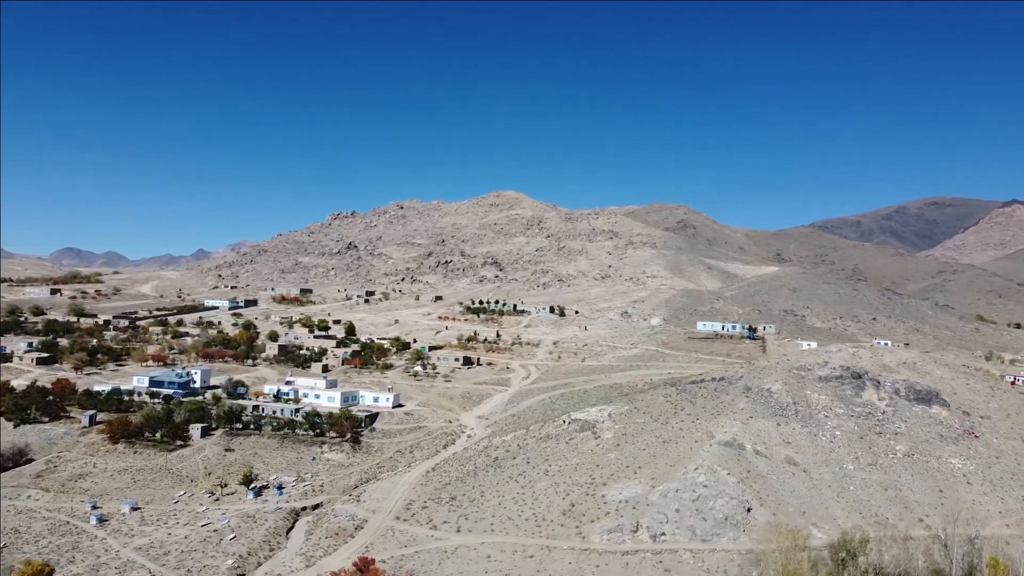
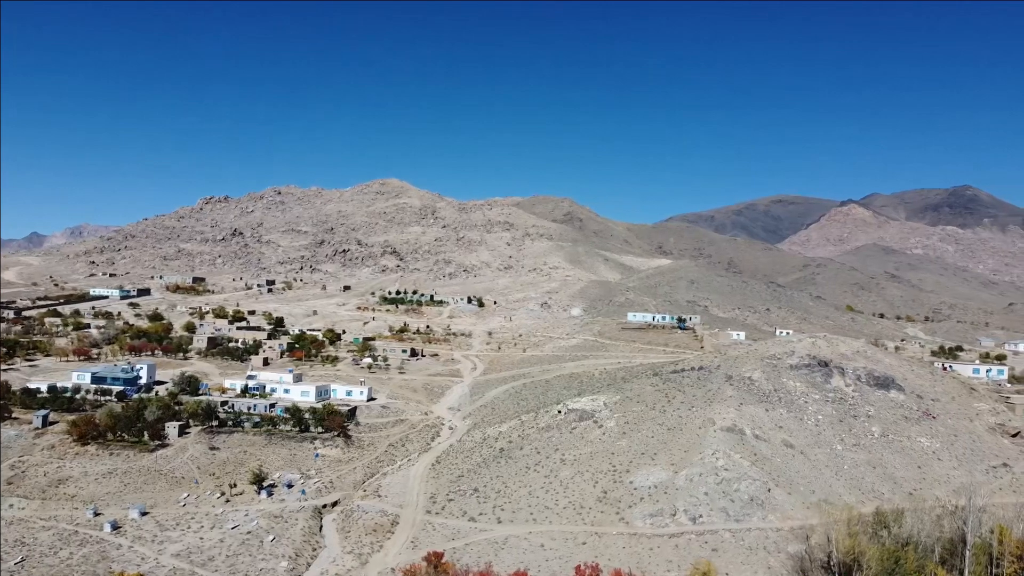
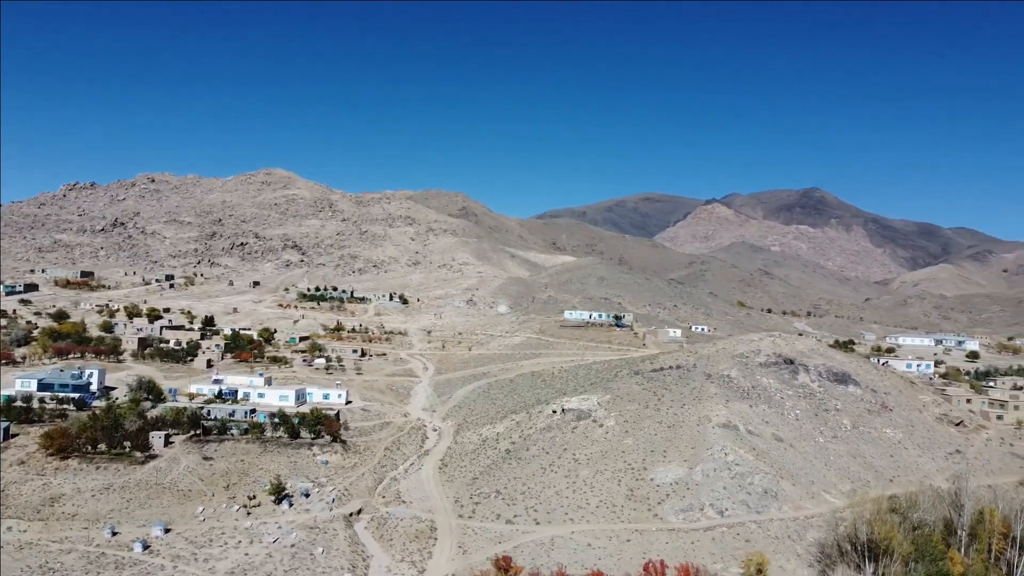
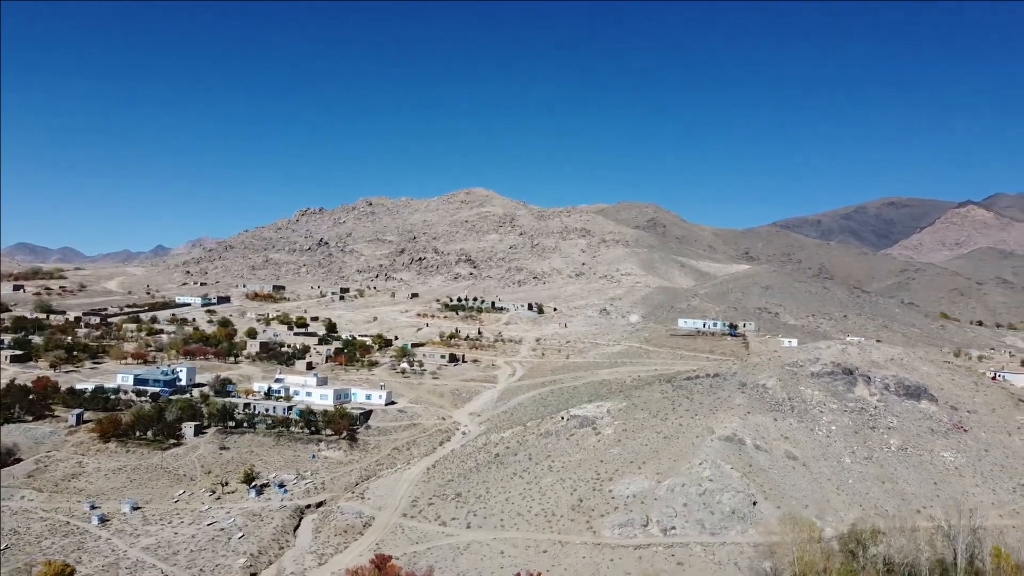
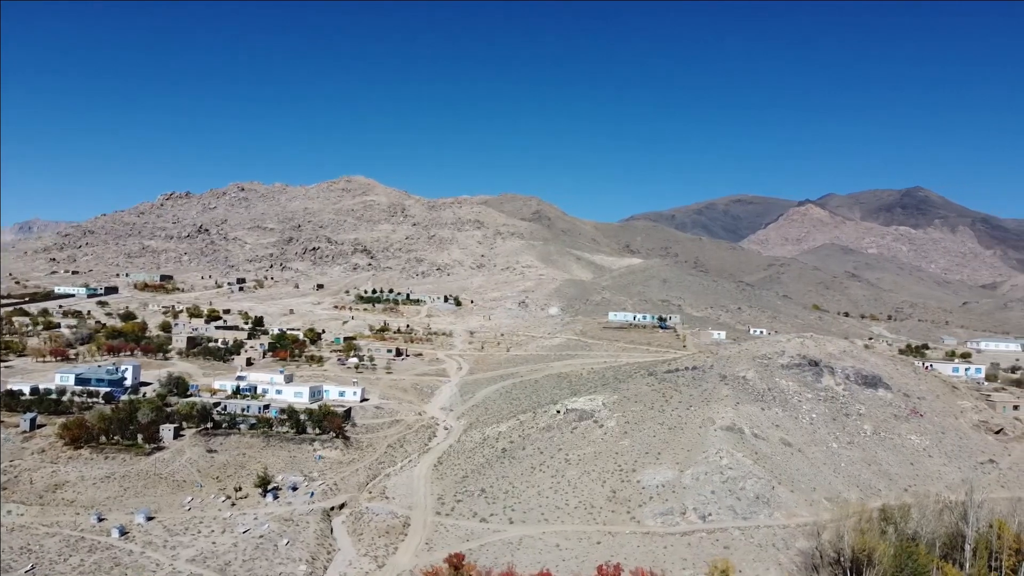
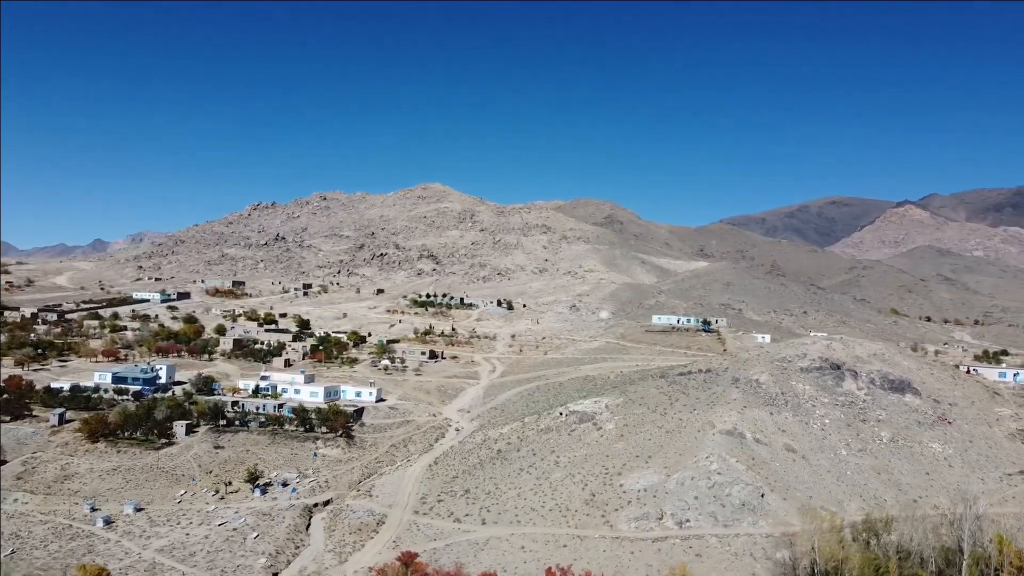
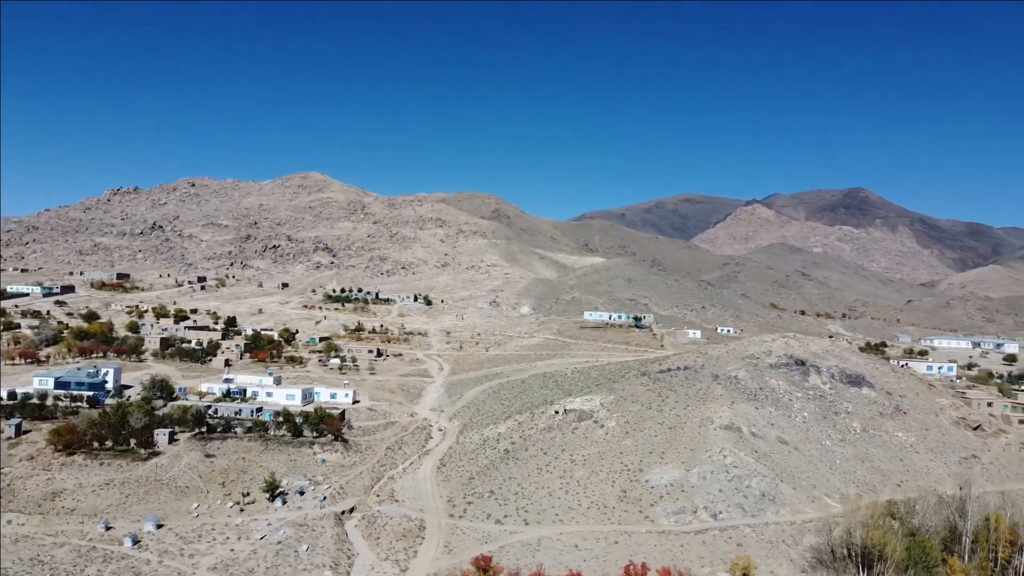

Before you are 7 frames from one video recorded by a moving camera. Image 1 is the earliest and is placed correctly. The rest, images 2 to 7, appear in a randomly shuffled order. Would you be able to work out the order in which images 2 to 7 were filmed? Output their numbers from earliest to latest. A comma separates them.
4, 6, 2, 5, 7, 3
